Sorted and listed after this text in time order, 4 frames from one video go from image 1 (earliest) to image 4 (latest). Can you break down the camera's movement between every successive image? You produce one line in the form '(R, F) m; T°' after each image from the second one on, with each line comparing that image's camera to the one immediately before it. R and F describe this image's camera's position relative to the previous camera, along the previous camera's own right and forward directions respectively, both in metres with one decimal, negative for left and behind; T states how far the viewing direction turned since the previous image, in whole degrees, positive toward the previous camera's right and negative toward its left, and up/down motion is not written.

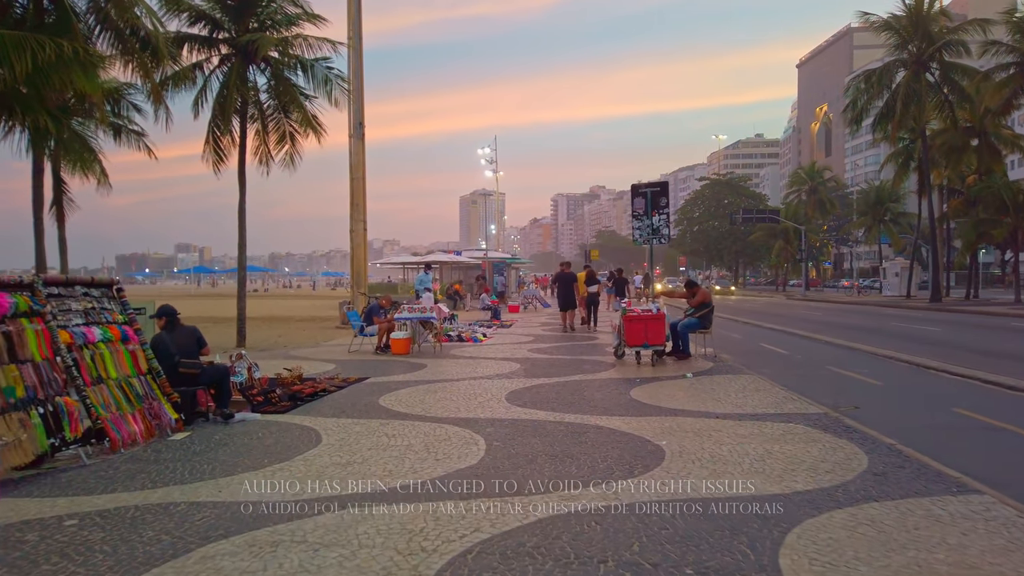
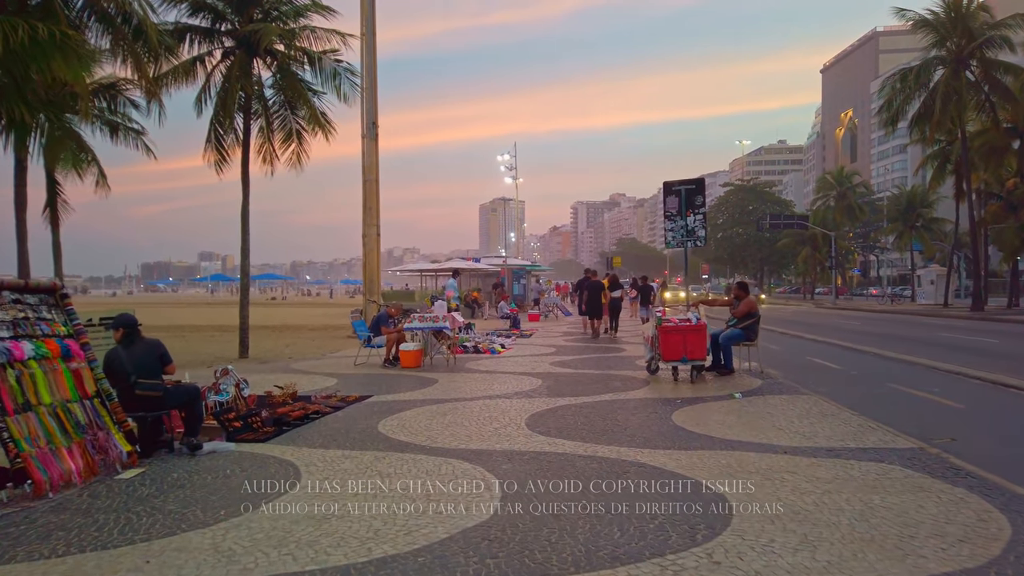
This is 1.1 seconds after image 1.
(0.0, +1.2) m; -1°
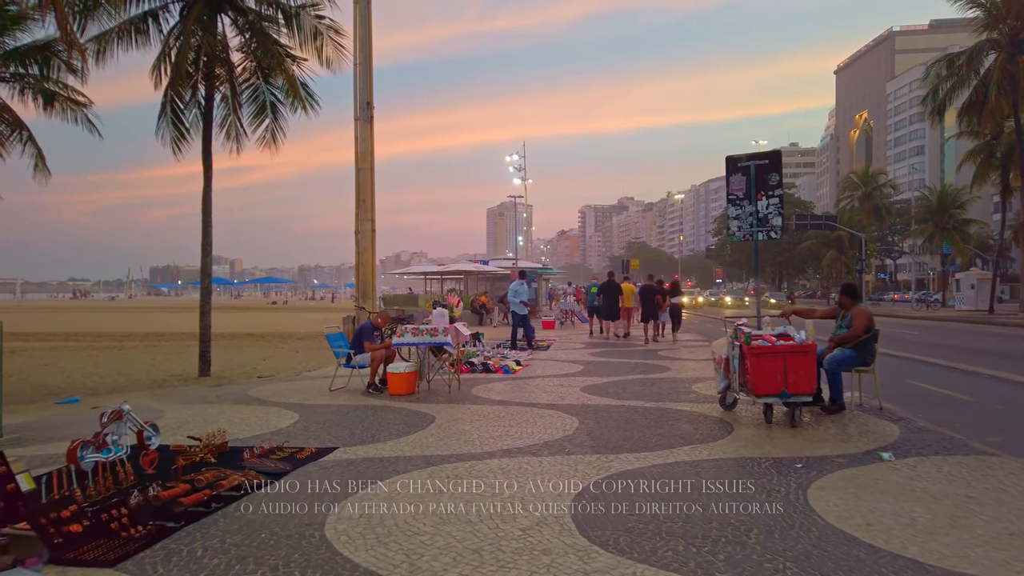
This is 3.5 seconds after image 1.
(-0.2, +2.8) m; -1°
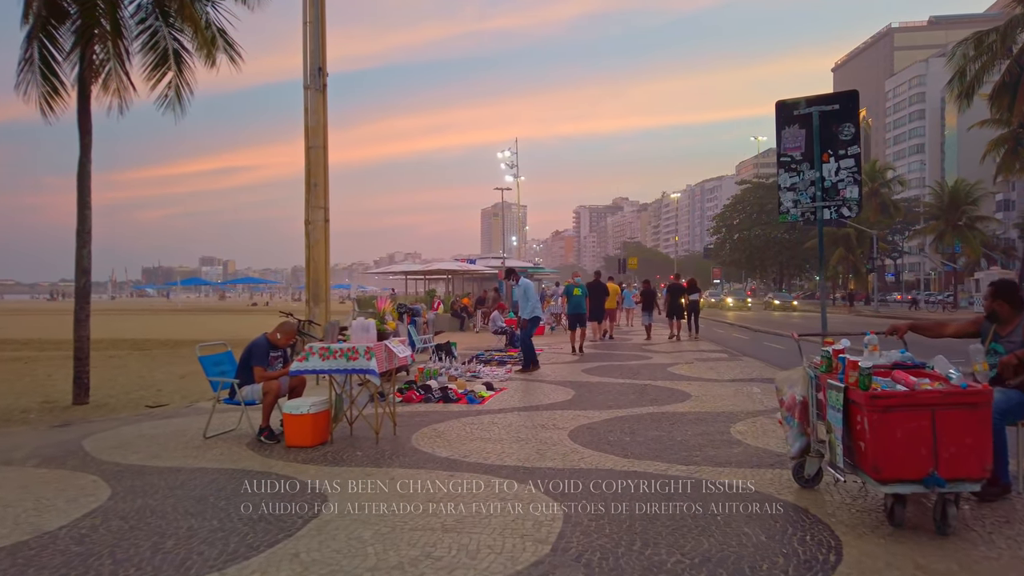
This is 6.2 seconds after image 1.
(+0.3, +3.0) m; 0°
